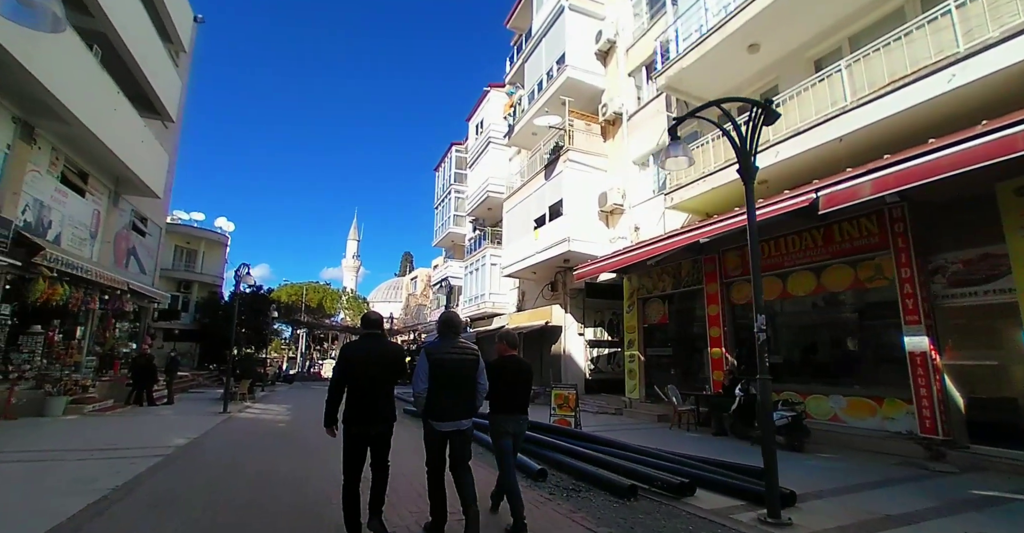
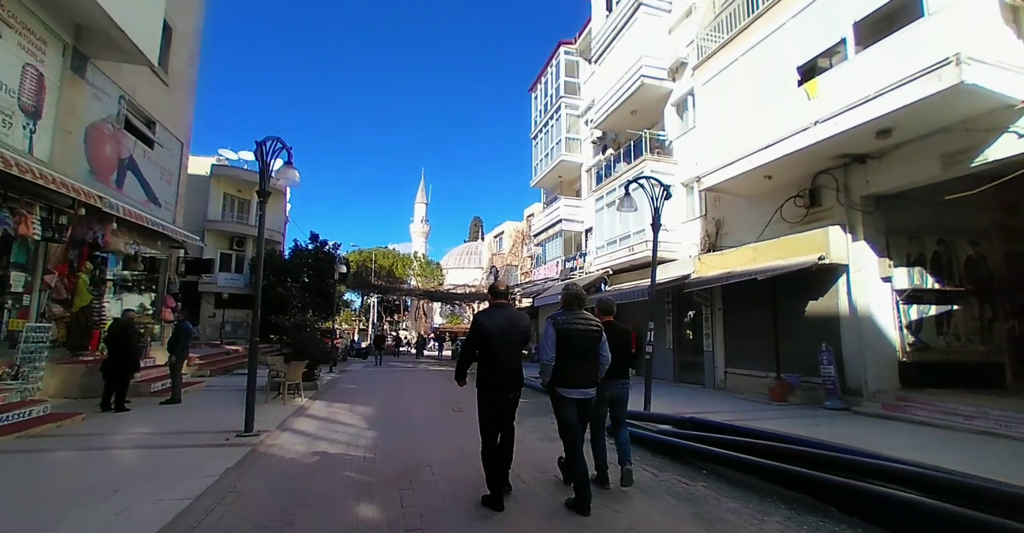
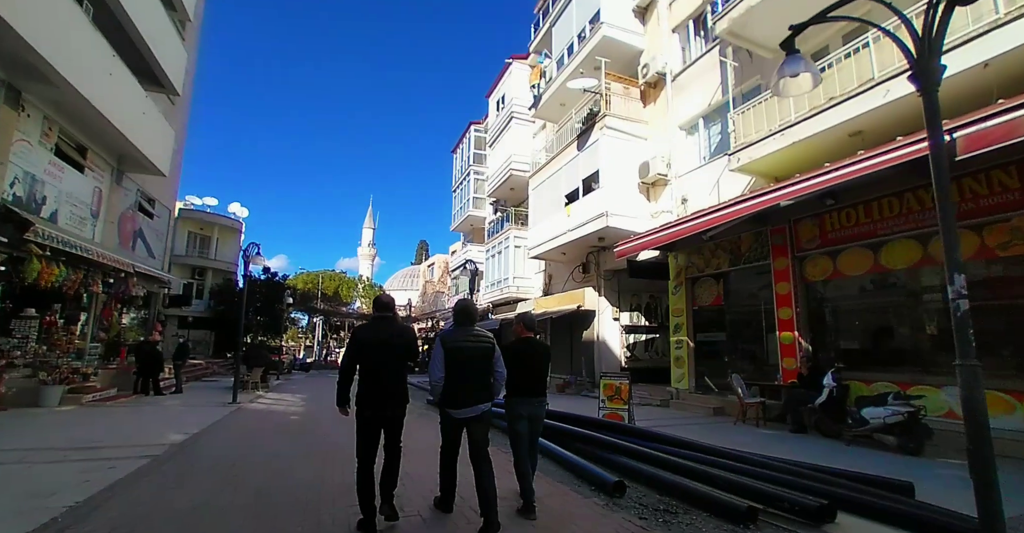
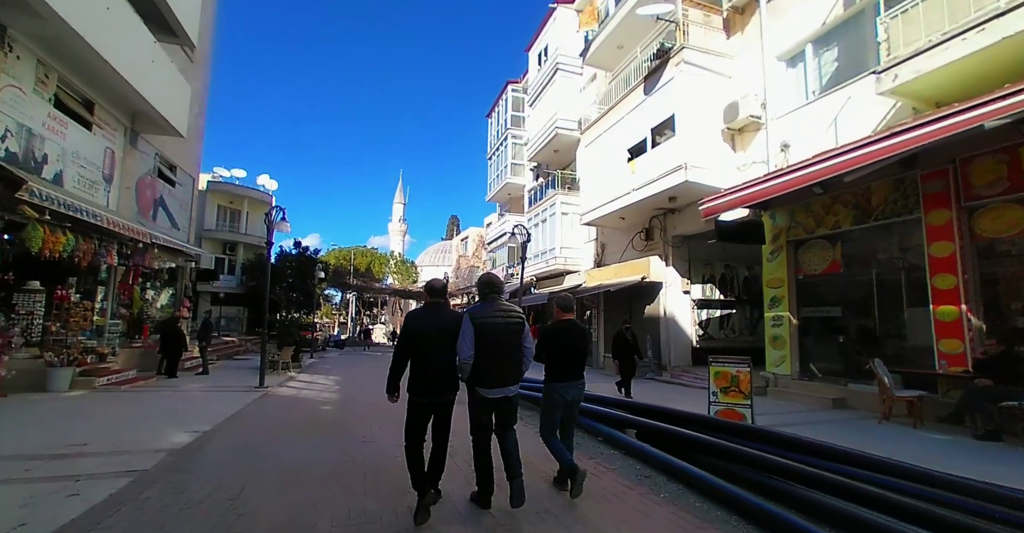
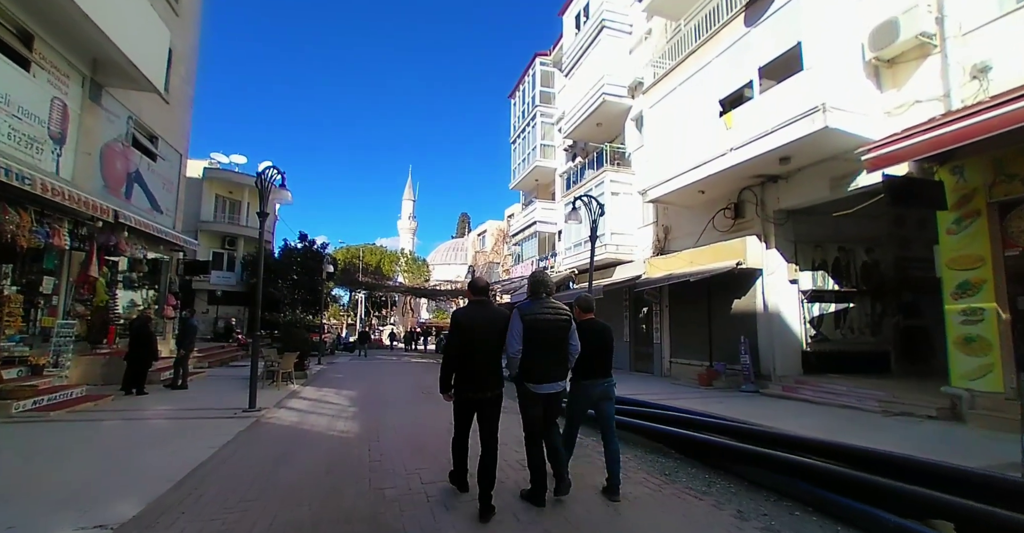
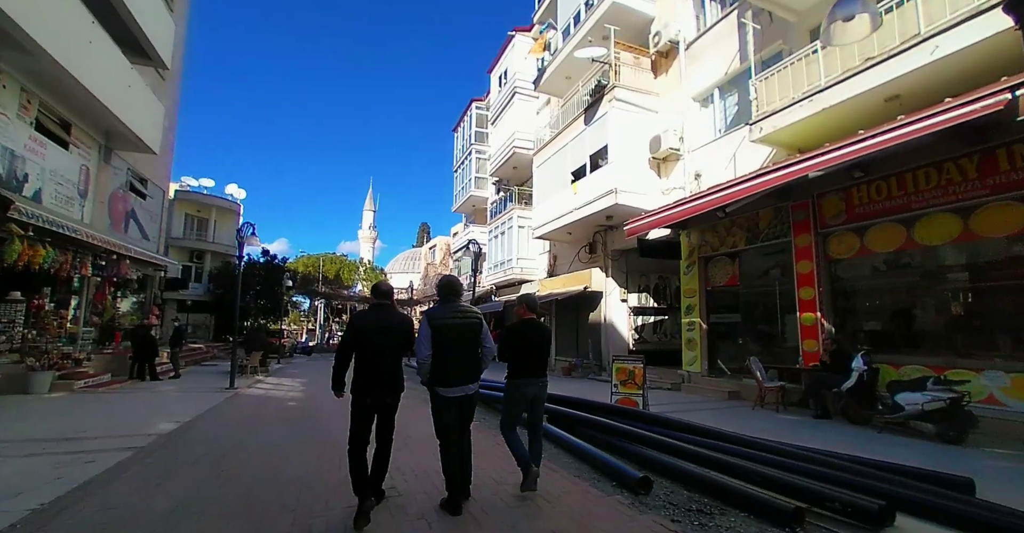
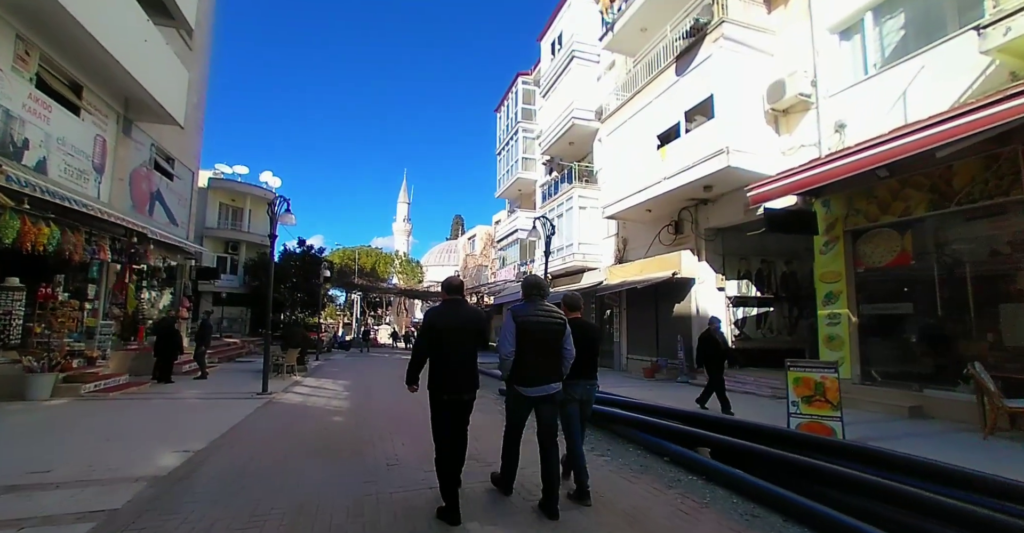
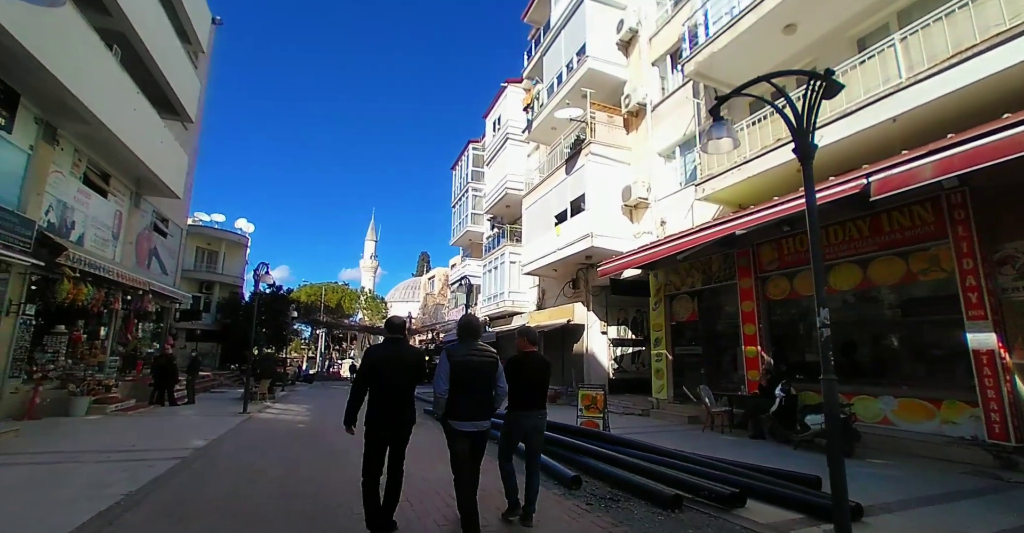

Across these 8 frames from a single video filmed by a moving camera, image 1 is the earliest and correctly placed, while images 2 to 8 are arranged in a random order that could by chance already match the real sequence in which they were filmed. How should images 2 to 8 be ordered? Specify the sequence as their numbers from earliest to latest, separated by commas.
8, 3, 6, 4, 7, 5, 2
